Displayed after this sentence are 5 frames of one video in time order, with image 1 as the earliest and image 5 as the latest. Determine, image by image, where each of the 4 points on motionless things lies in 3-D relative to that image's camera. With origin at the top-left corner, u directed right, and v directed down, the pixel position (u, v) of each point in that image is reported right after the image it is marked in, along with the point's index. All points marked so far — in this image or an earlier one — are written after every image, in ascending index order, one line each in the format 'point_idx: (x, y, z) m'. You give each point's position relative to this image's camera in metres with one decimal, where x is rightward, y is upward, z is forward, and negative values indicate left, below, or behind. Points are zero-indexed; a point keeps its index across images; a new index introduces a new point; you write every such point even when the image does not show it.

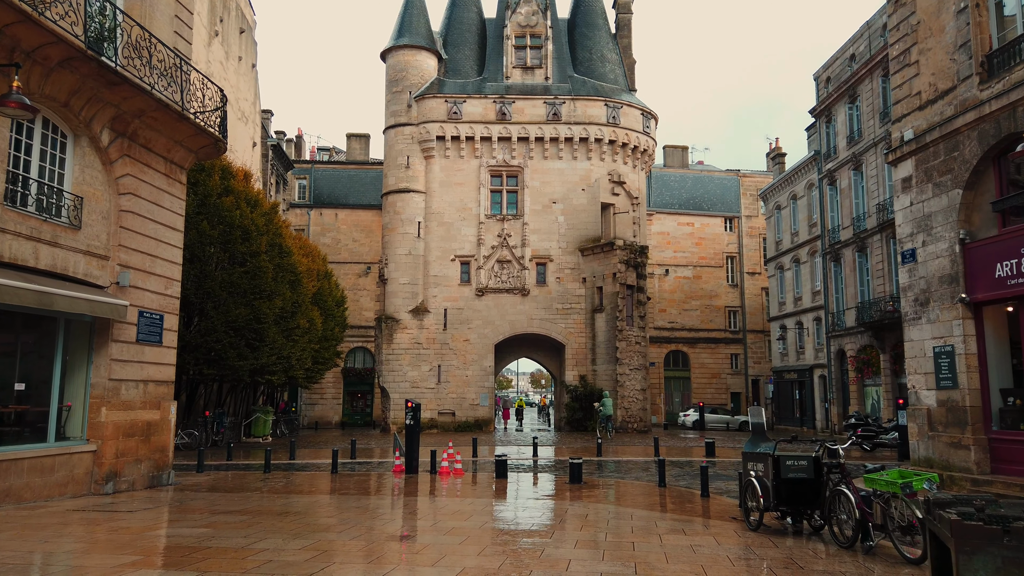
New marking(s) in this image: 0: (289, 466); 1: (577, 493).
0: (-5.7, -4.6, +19.0) m
1: (+1.3, -3.9, +14.3) m
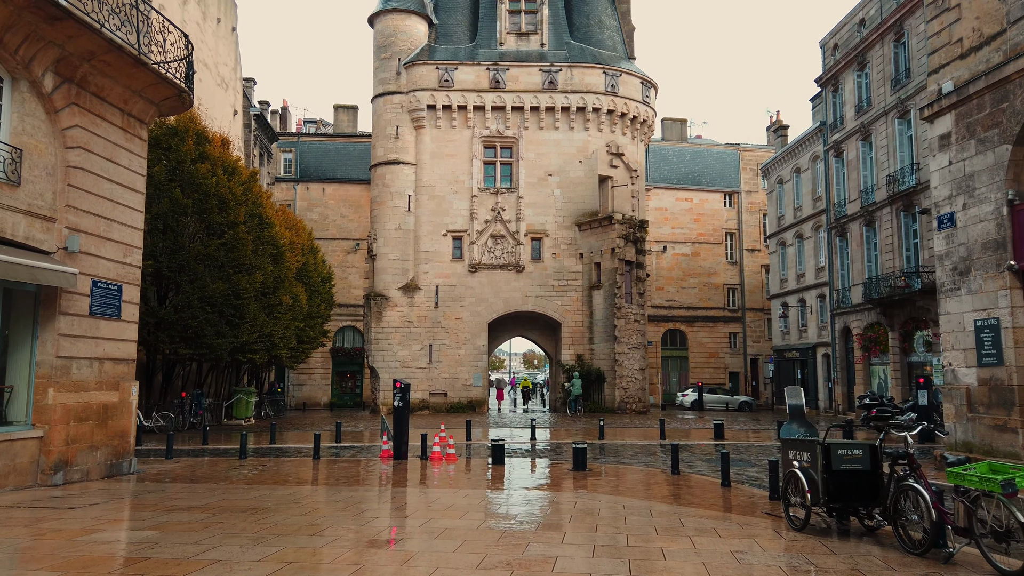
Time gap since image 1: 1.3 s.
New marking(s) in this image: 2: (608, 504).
0: (-5.8, -3.9, +17.6) m
1: (+1.3, -3.4, +12.9) m
2: (+1.3, -2.9, +10.1) m
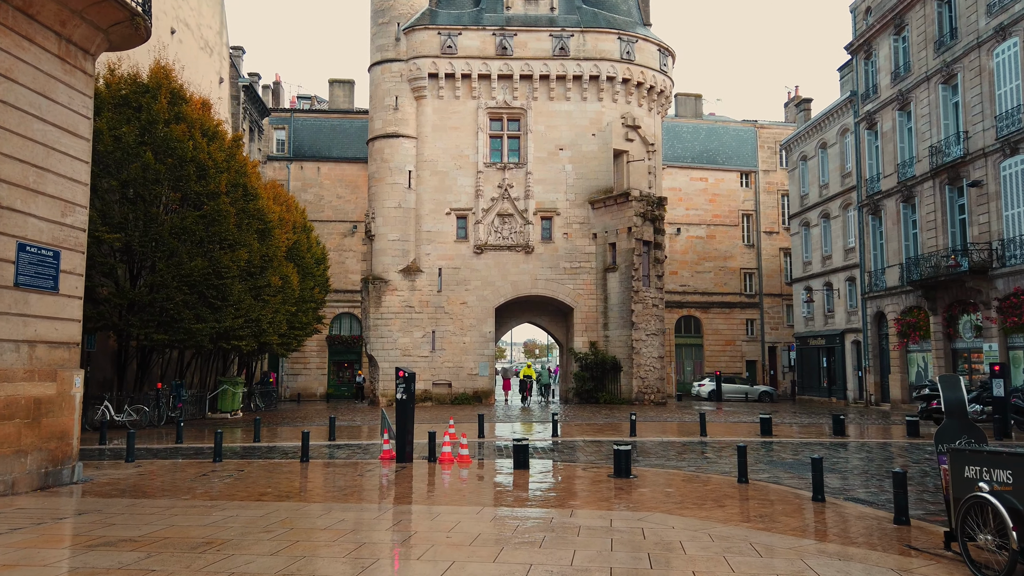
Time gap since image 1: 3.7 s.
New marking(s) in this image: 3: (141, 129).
0: (-5.3, -3.4, +15.1) m
1: (+1.7, -2.9, +10.5) m
2: (+1.7, -2.5, +7.6) m
3: (-10.0, +4.3, +20.0) m
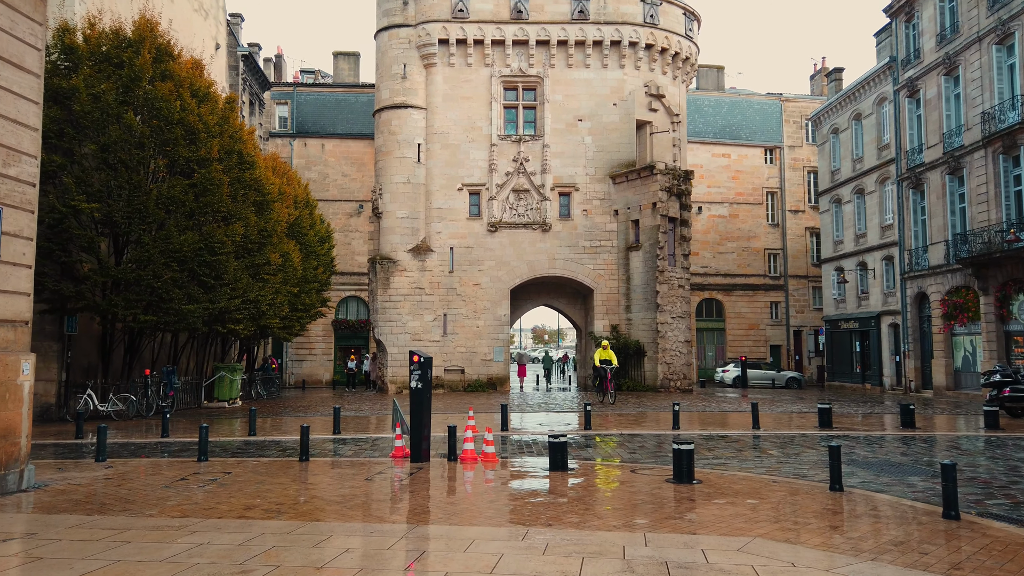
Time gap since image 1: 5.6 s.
0: (-4.8, -2.9, +13.2) m
1: (+2.2, -2.4, +8.5) m
2: (+2.2, -2.1, +5.6) m
3: (-9.5, +4.8, +18.0) m
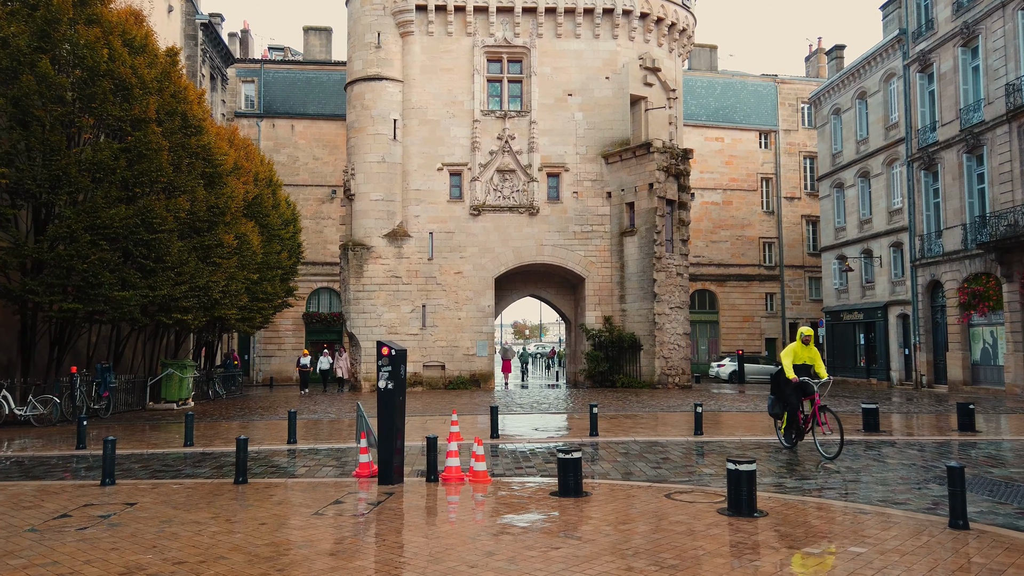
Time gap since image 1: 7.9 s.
0: (-4.9, -2.5, +10.6) m
1: (+2.2, -2.1, +6.1) m
2: (+2.3, -1.8, +3.2) m
3: (-9.7, +5.2, +15.2) m
